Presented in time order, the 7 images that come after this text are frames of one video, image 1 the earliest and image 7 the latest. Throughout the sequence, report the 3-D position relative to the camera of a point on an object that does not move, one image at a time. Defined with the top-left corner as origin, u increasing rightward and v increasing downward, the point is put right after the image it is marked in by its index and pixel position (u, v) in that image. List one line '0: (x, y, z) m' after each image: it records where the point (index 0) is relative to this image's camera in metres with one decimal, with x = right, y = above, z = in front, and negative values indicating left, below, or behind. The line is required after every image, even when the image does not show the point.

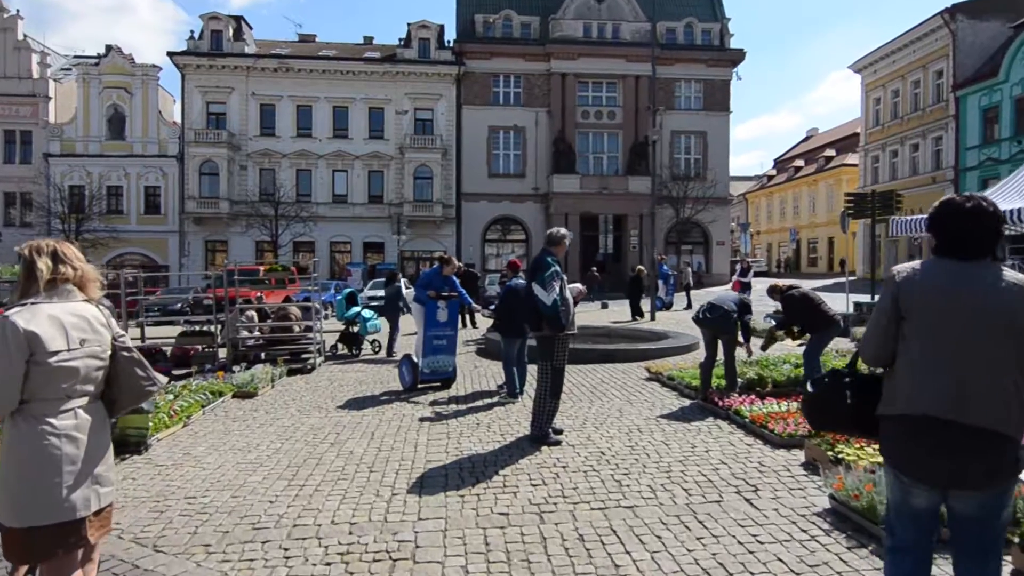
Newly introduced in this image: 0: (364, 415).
0: (-2.0, -1.7, +8.4) m
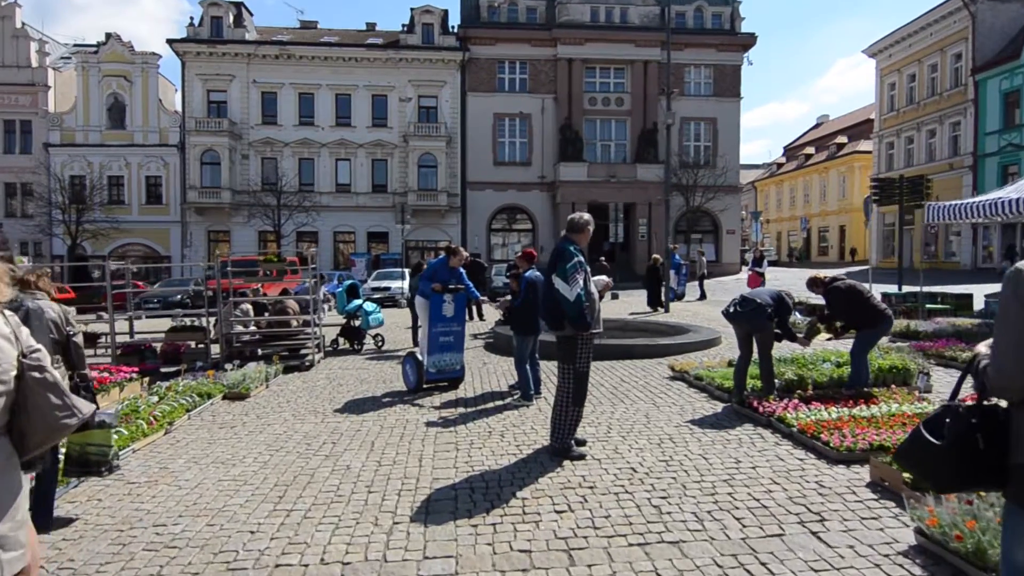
0: (-1.8, -1.6, +7.7) m
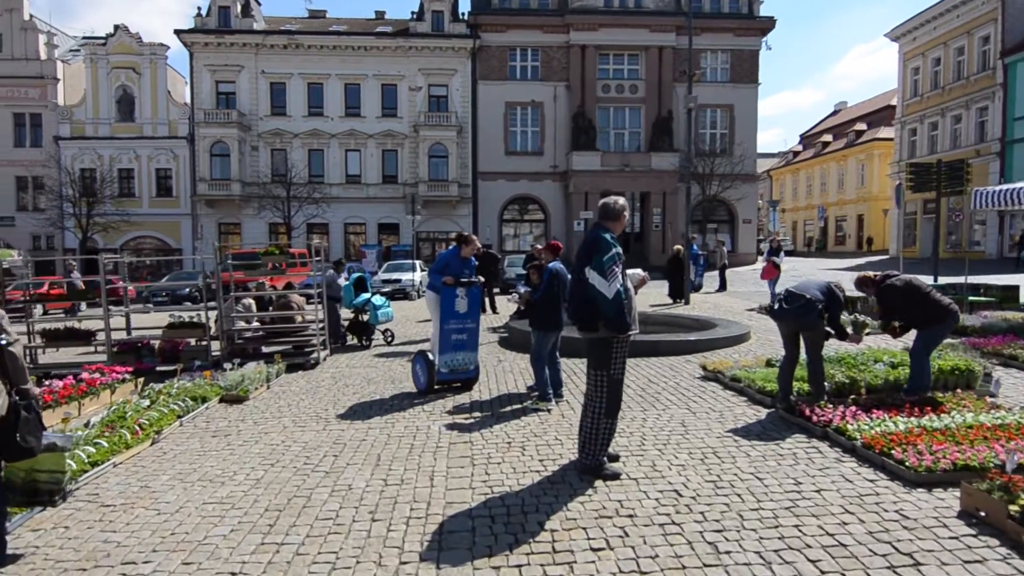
0: (-1.6, -1.6, +7.0) m
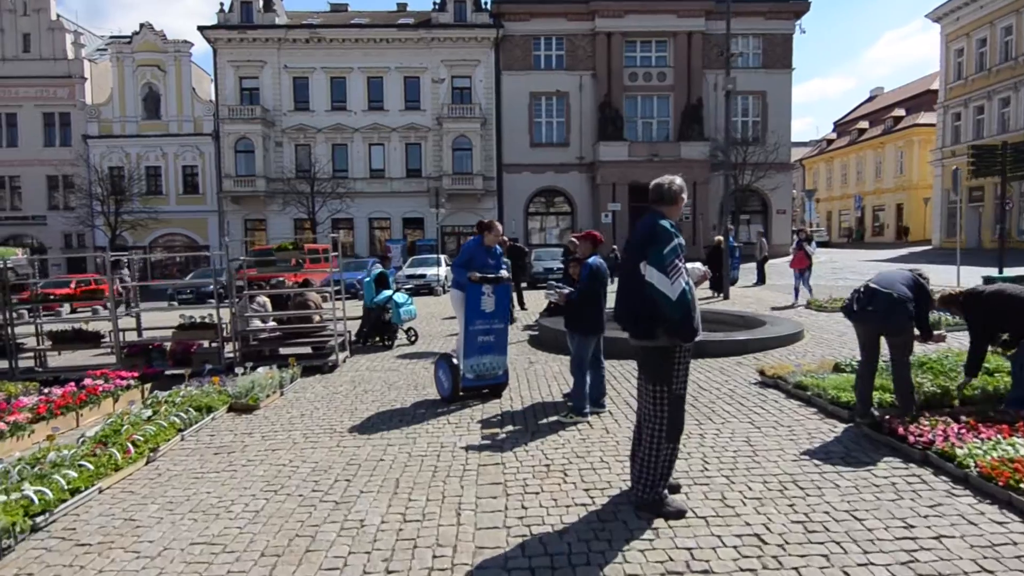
0: (-1.2, -1.6, +6.2) m
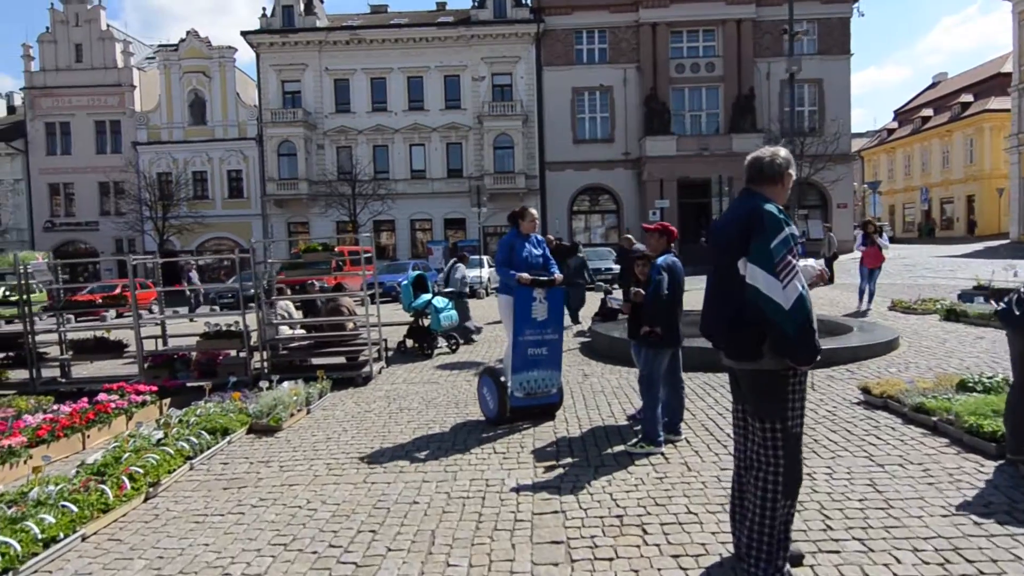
0: (-0.7, -1.6, +5.2) m
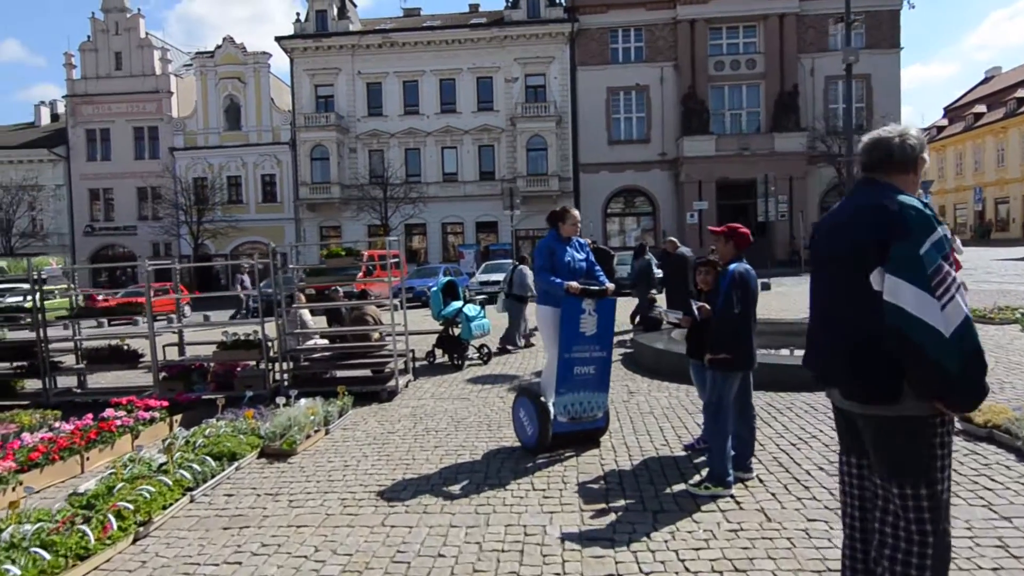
0: (-0.4, -1.7, +4.4) m
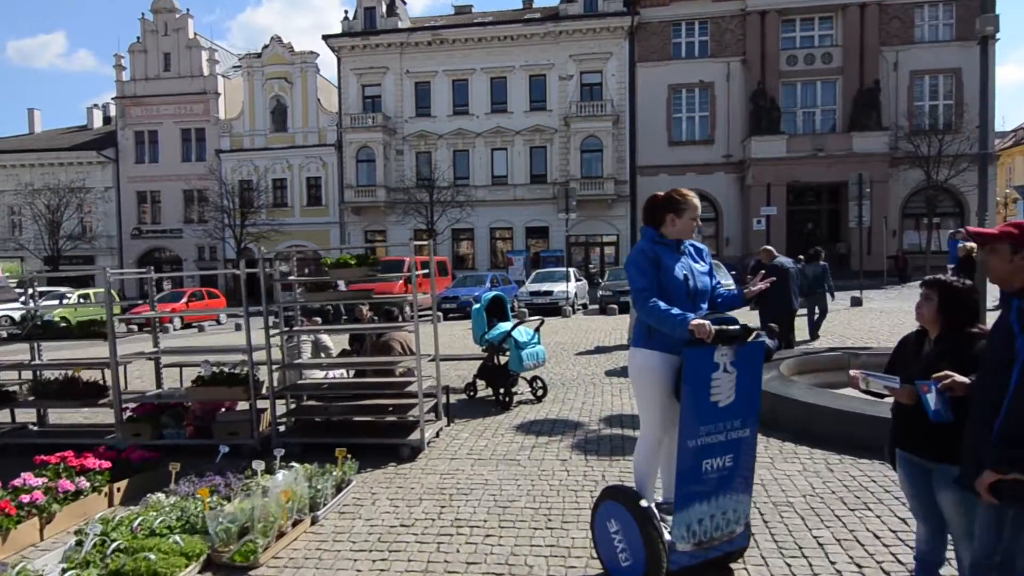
0: (-0.1, -1.9, +2.1) m
